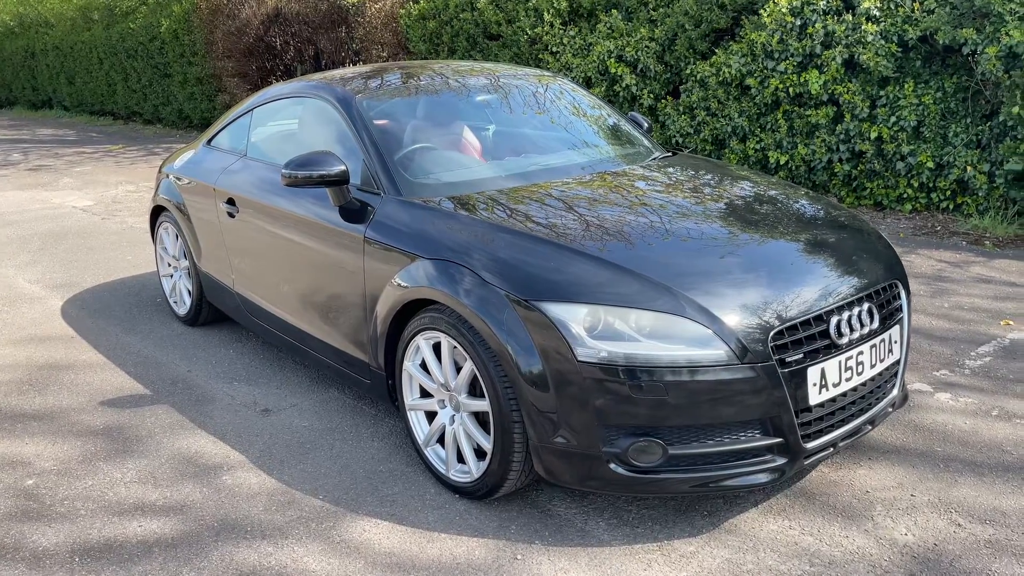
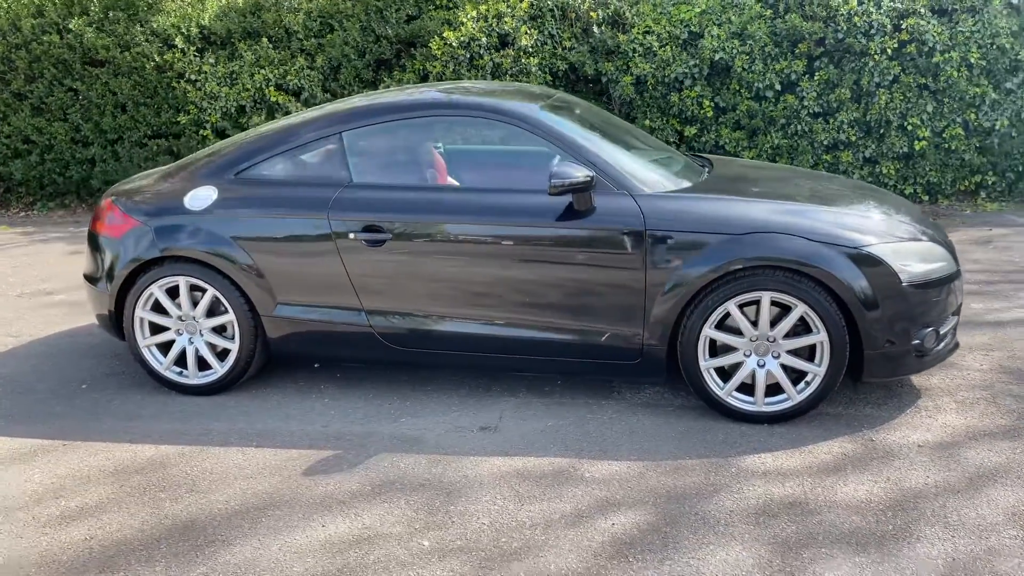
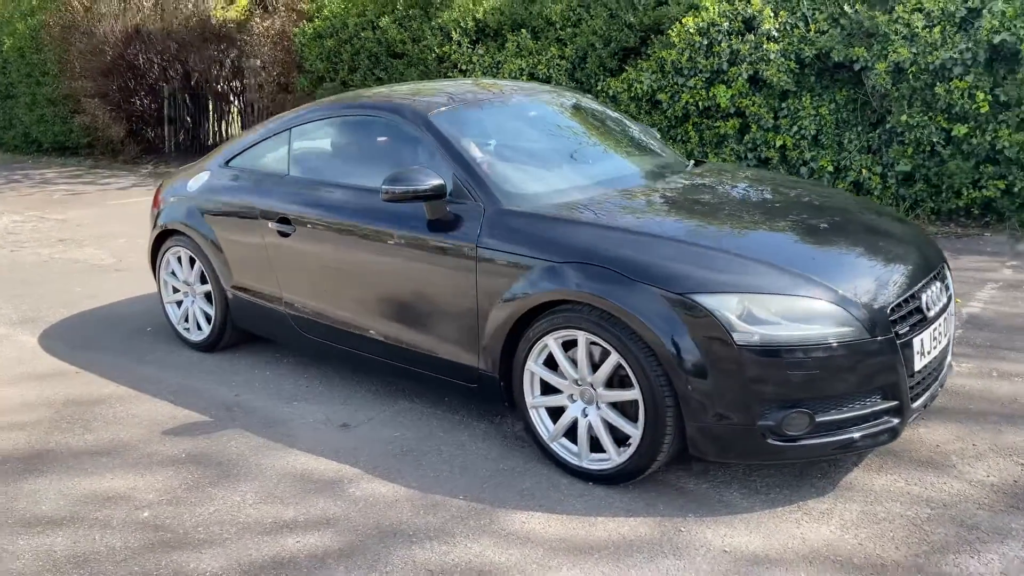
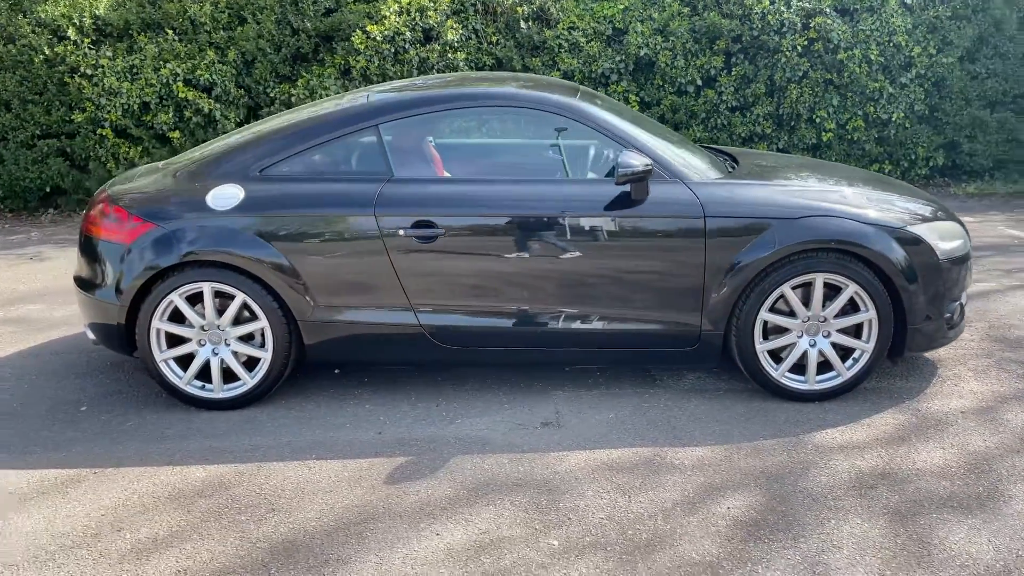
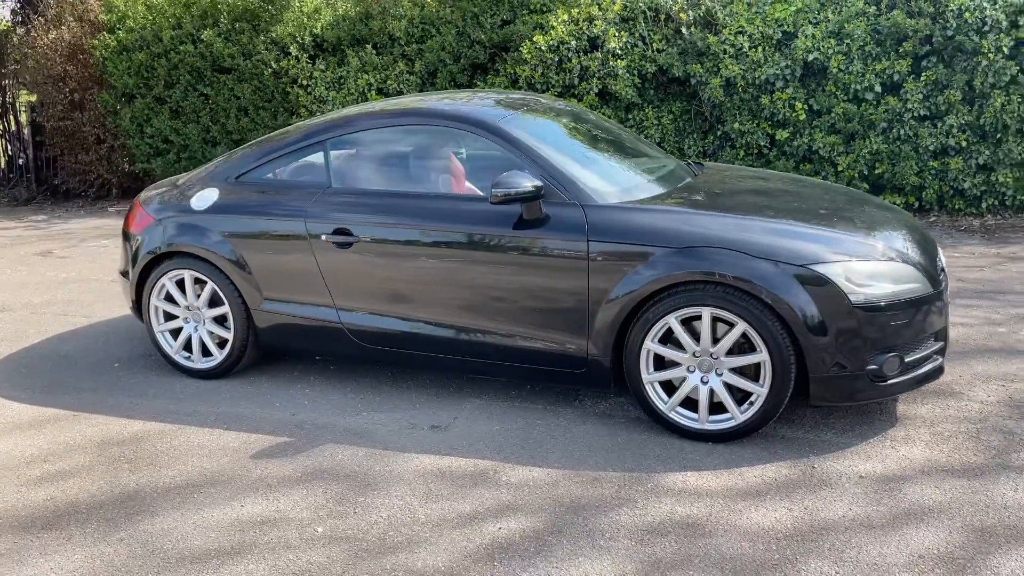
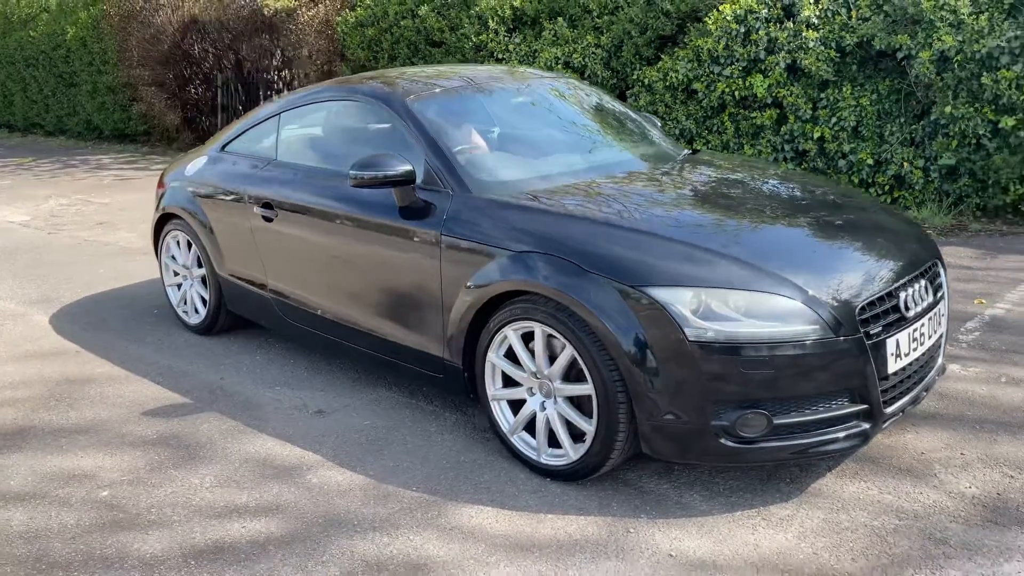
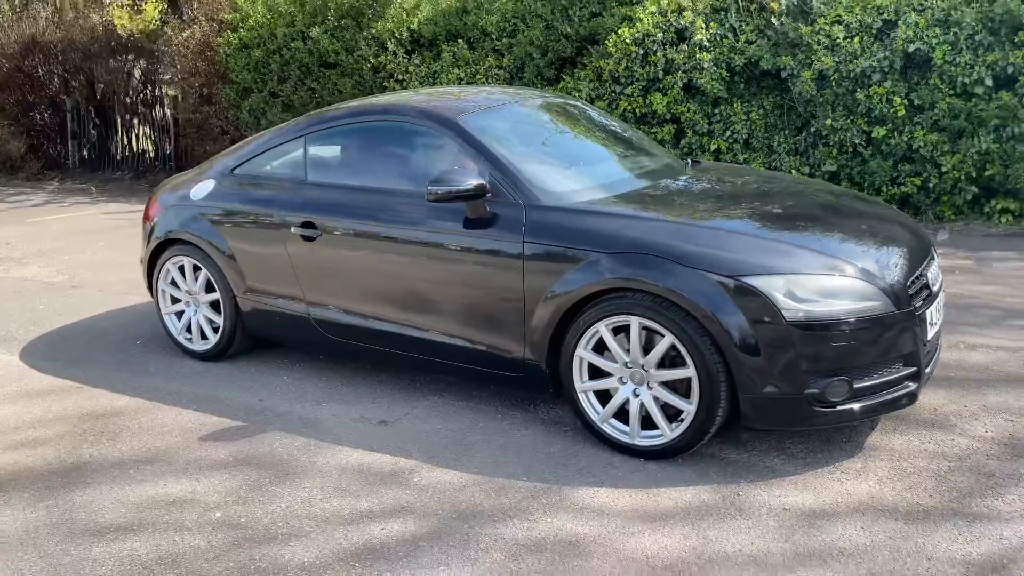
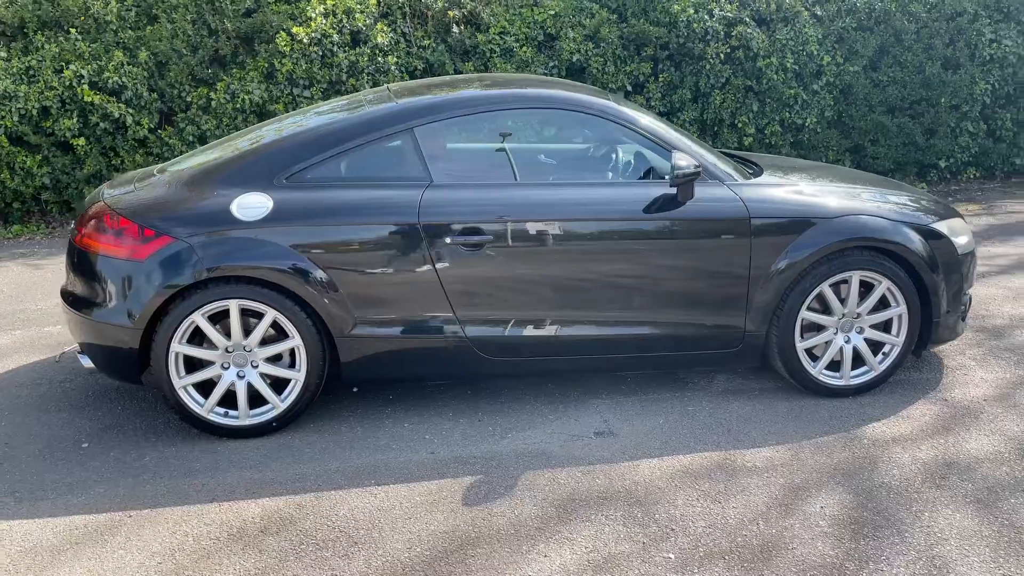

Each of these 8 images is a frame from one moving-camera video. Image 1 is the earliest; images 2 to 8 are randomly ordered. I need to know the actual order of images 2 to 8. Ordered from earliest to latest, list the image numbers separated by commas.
6, 3, 7, 5, 2, 4, 8
